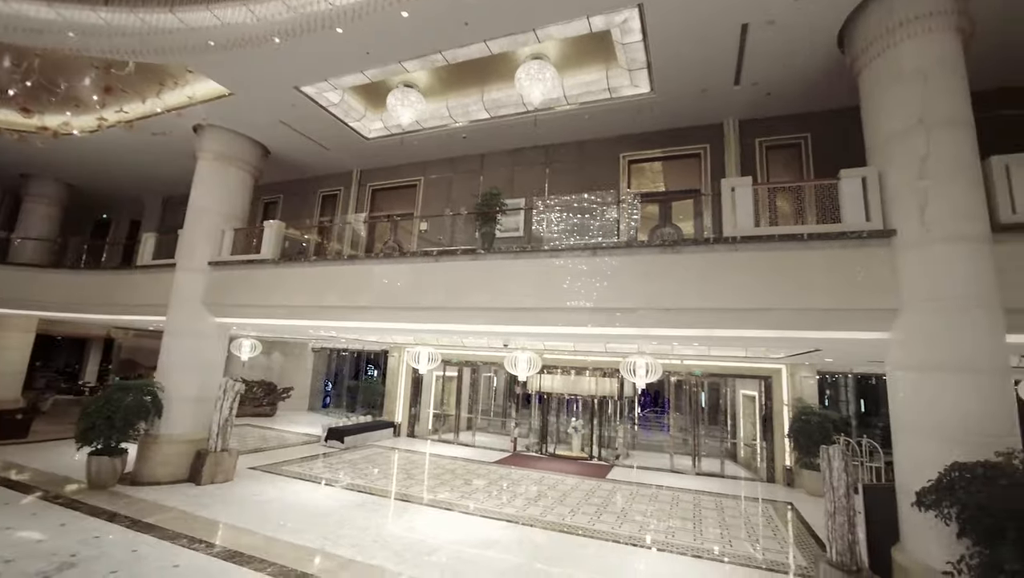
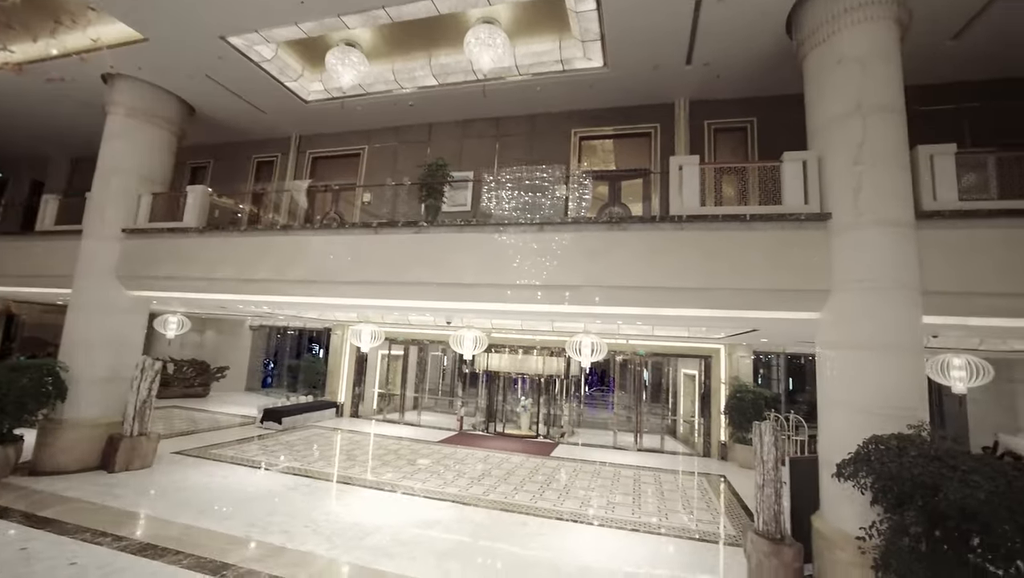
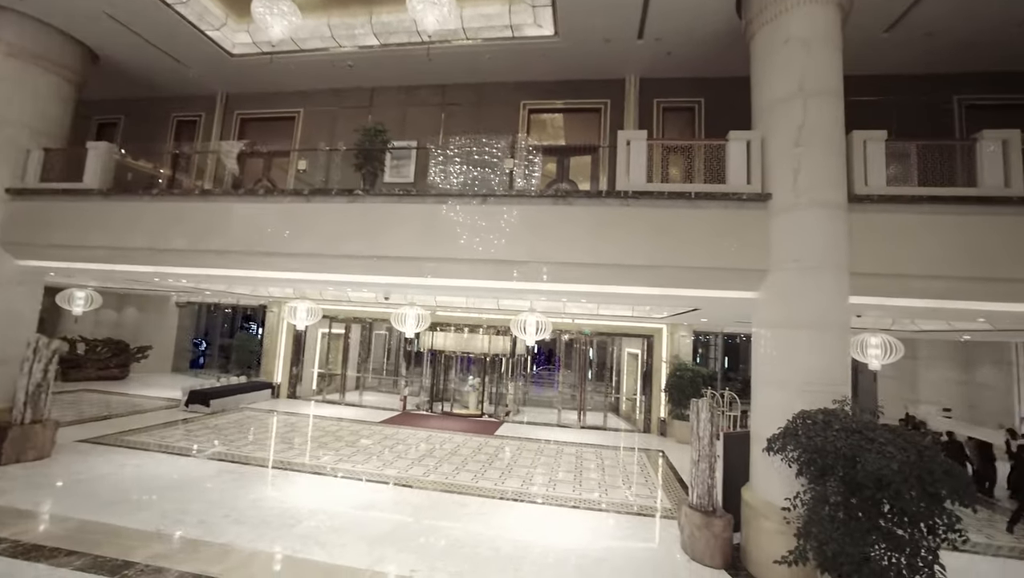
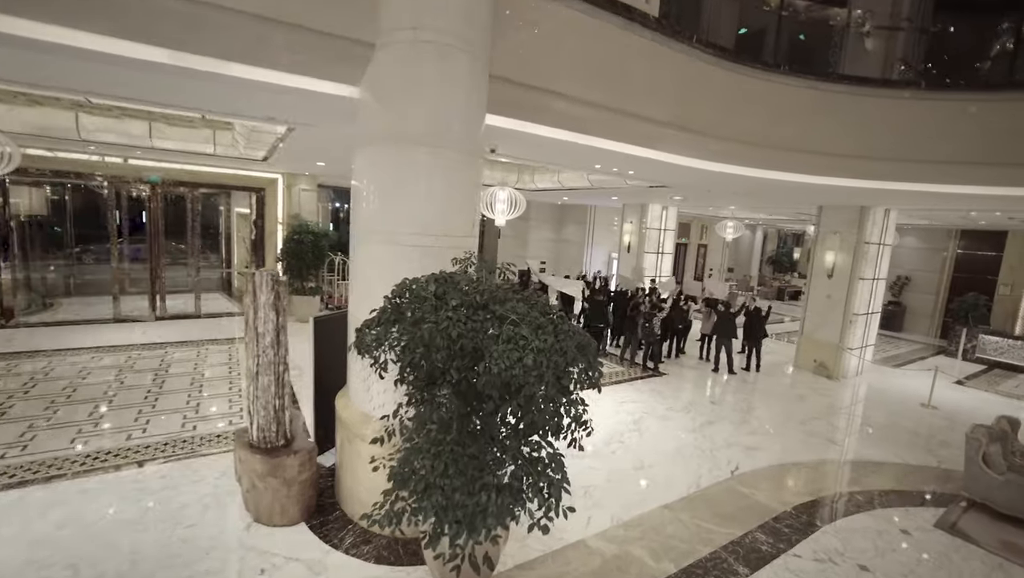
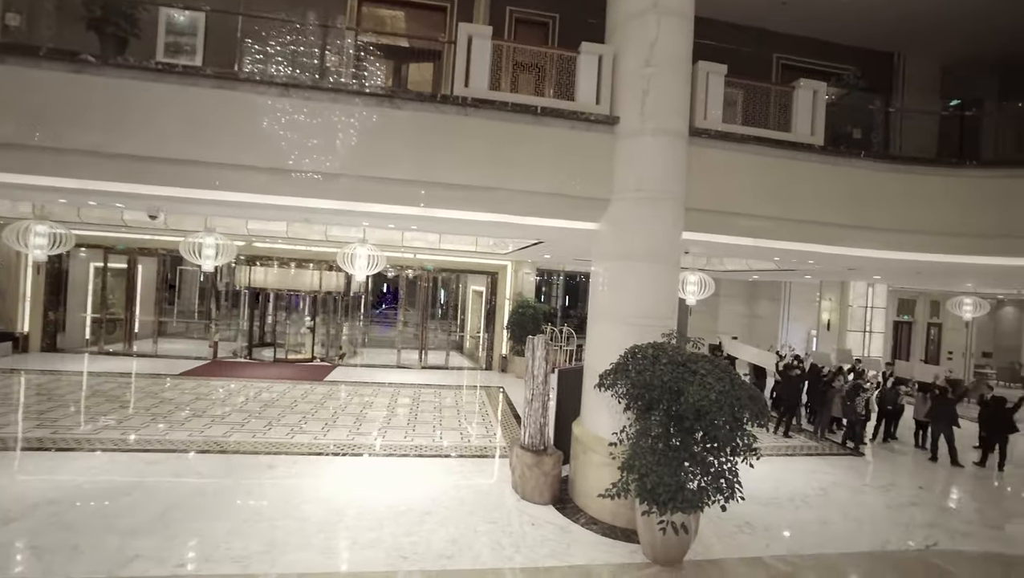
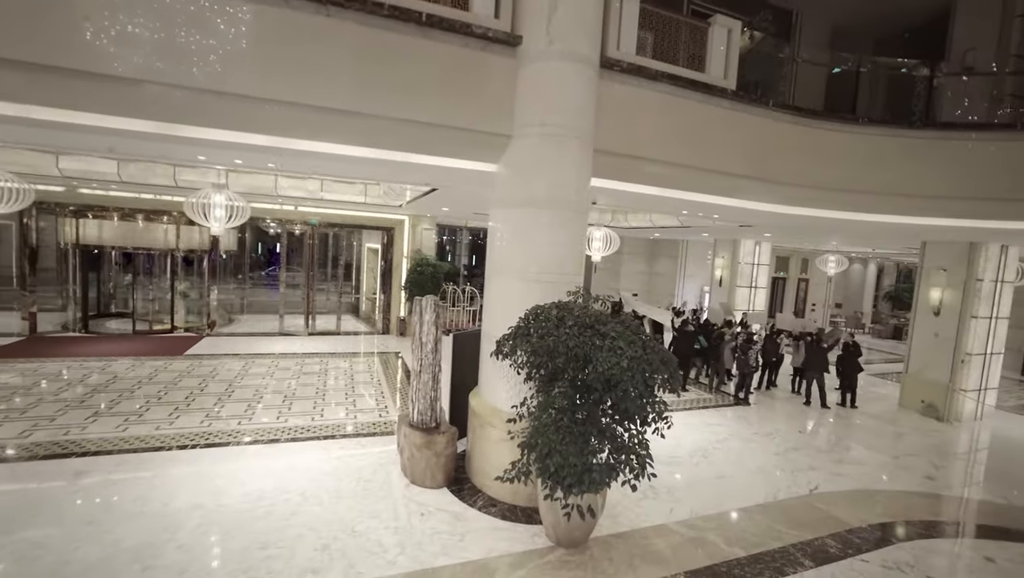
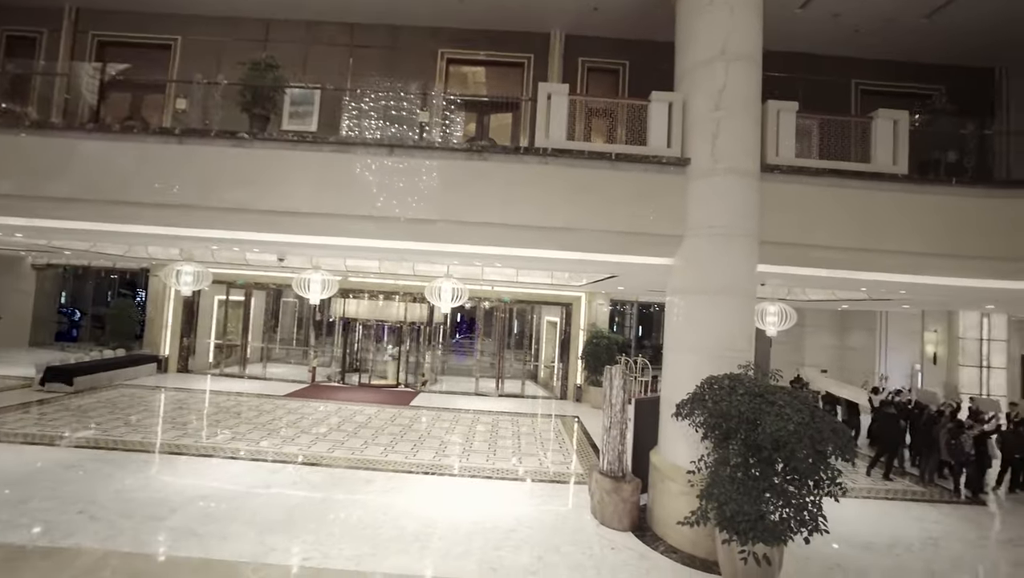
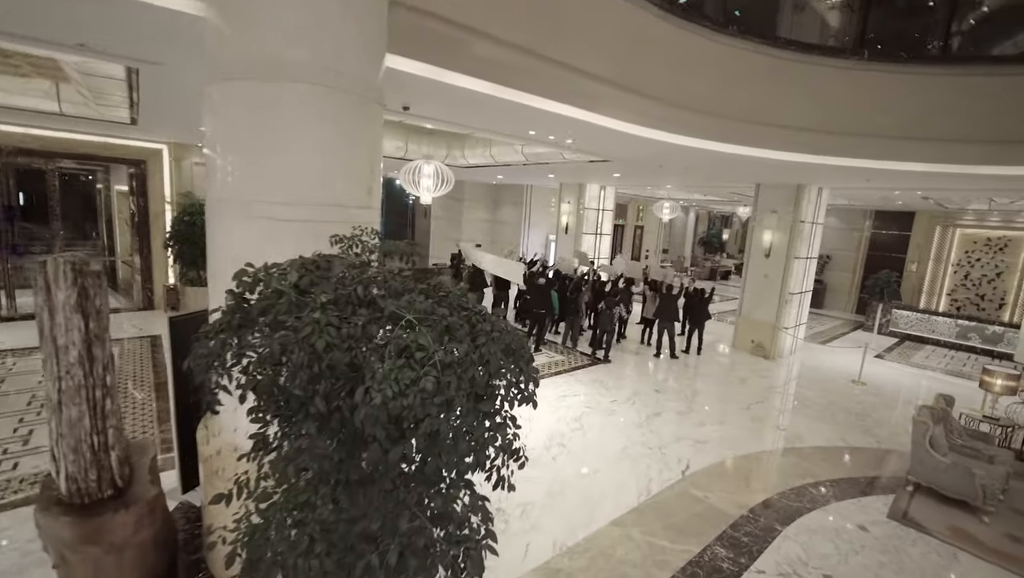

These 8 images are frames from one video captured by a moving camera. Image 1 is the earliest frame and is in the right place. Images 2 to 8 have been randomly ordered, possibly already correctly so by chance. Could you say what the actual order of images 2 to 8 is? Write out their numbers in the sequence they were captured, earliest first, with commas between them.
2, 3, 7, 5, 6, 4, 8
